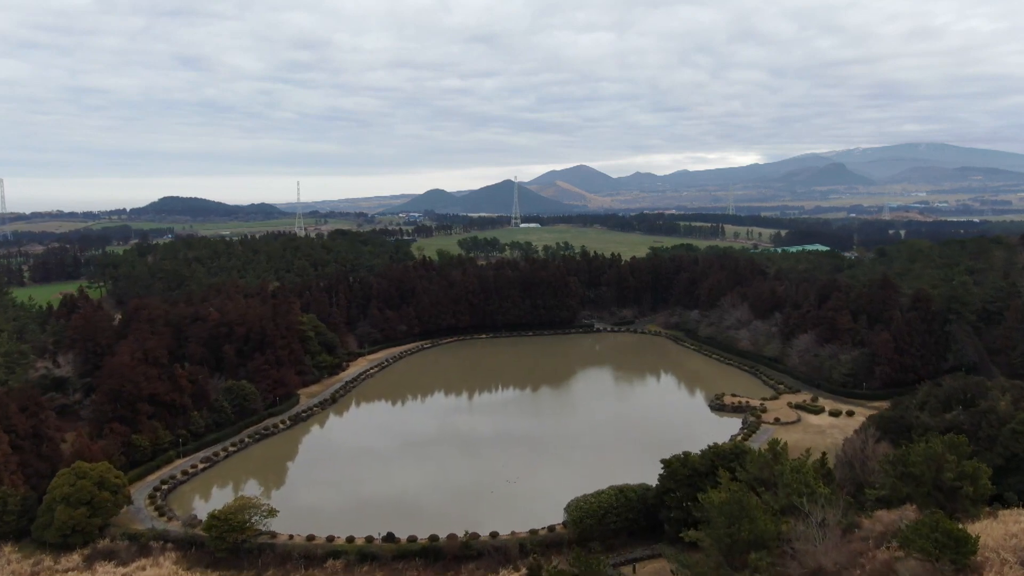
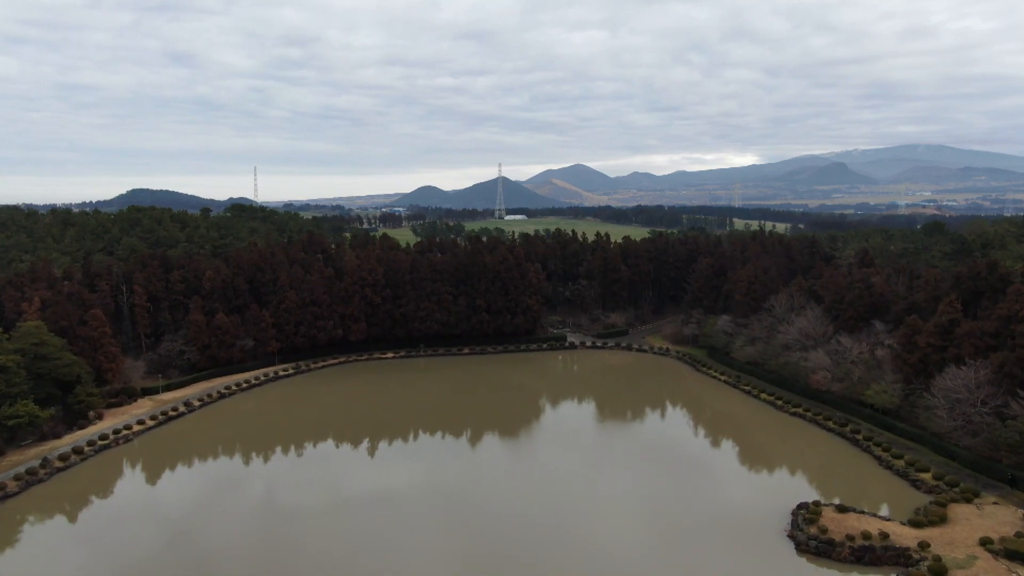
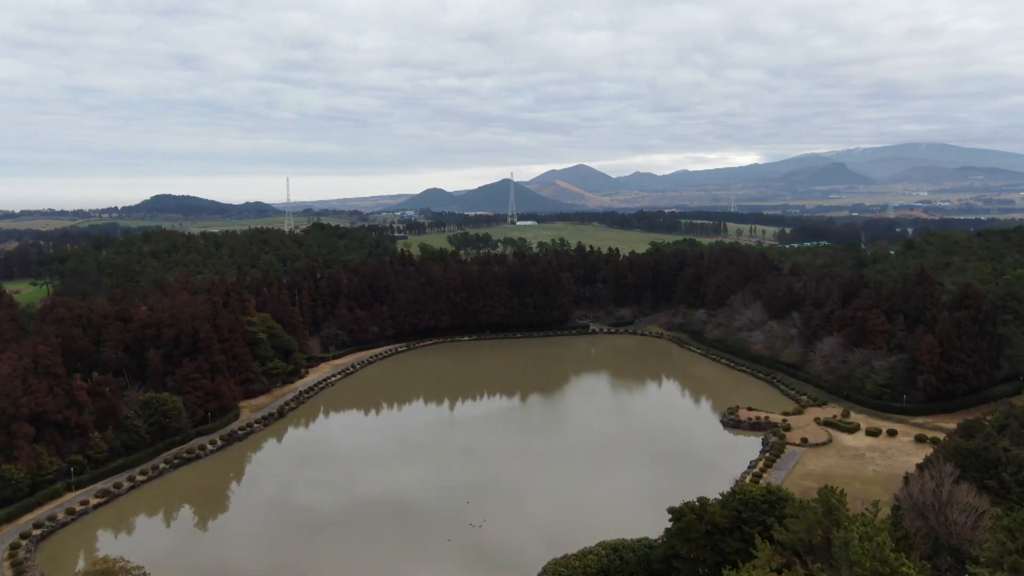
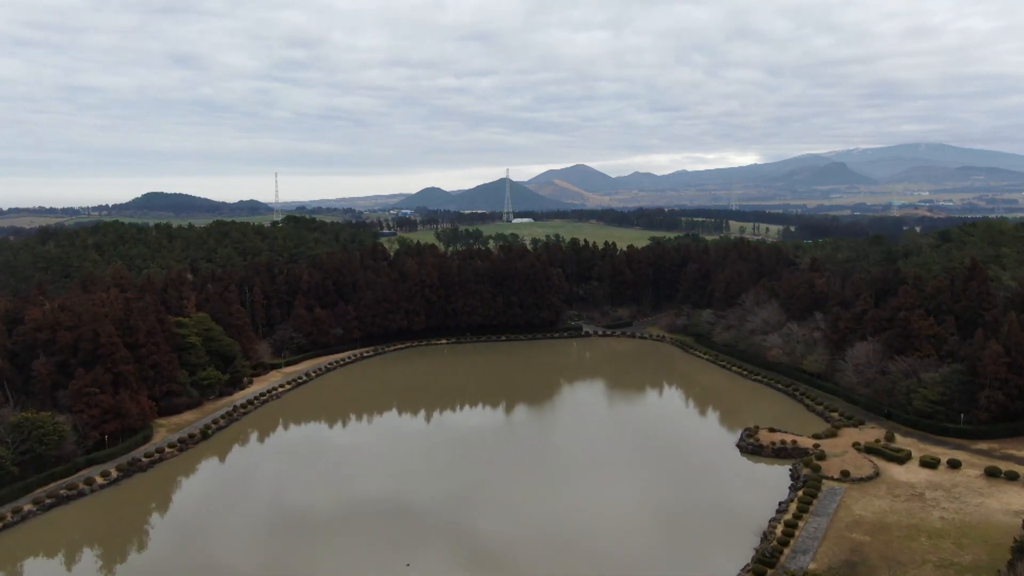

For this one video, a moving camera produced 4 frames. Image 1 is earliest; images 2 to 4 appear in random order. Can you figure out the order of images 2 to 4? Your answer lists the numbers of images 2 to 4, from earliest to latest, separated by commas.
3, 4, 2
